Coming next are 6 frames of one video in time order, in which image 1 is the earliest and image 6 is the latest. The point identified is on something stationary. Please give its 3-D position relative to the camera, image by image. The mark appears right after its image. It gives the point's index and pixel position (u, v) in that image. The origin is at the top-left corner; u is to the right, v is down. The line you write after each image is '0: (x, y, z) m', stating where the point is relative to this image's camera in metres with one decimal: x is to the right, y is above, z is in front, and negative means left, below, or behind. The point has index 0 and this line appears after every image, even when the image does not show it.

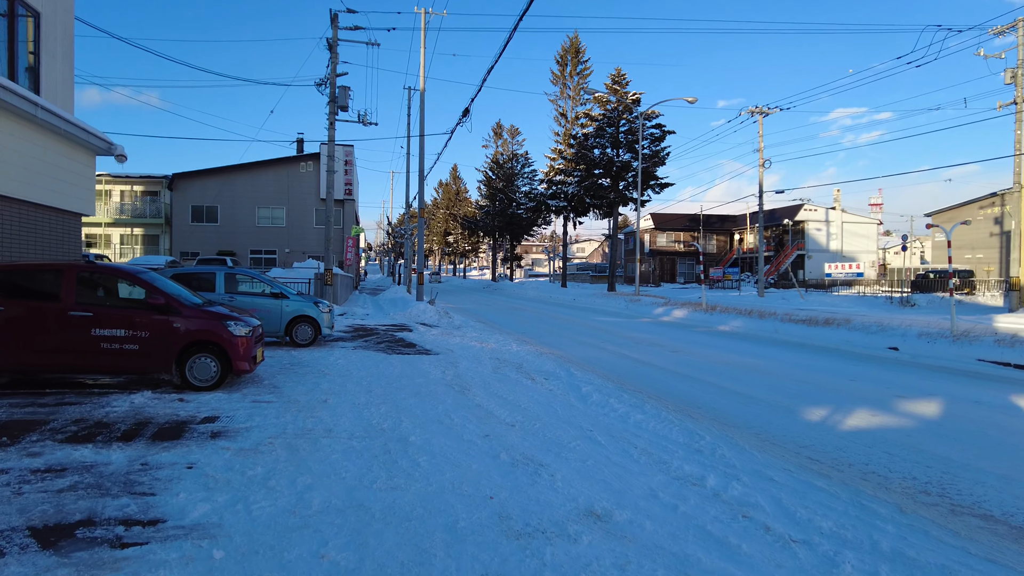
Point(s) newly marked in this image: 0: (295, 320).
0: (-3.7, -0.6, +11.3) m
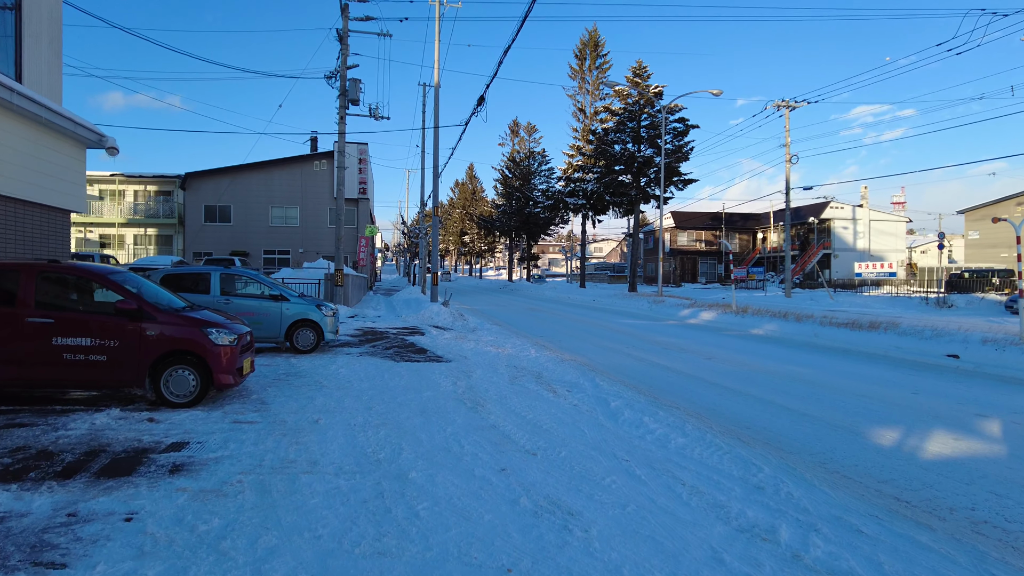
0: (-3.4, -0.6, +10.5) m
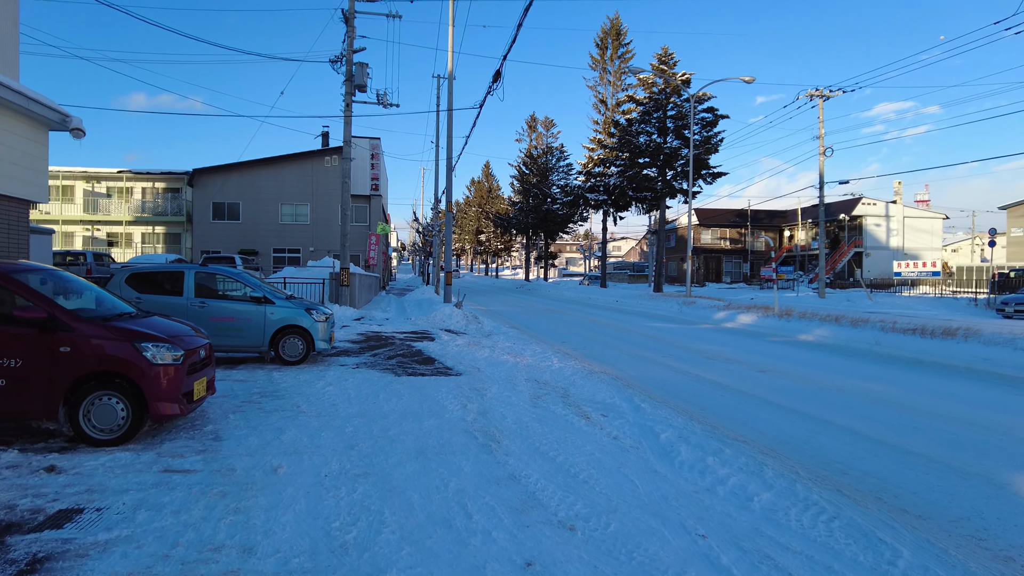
0: (-3.2, -0.6, +9.0) m
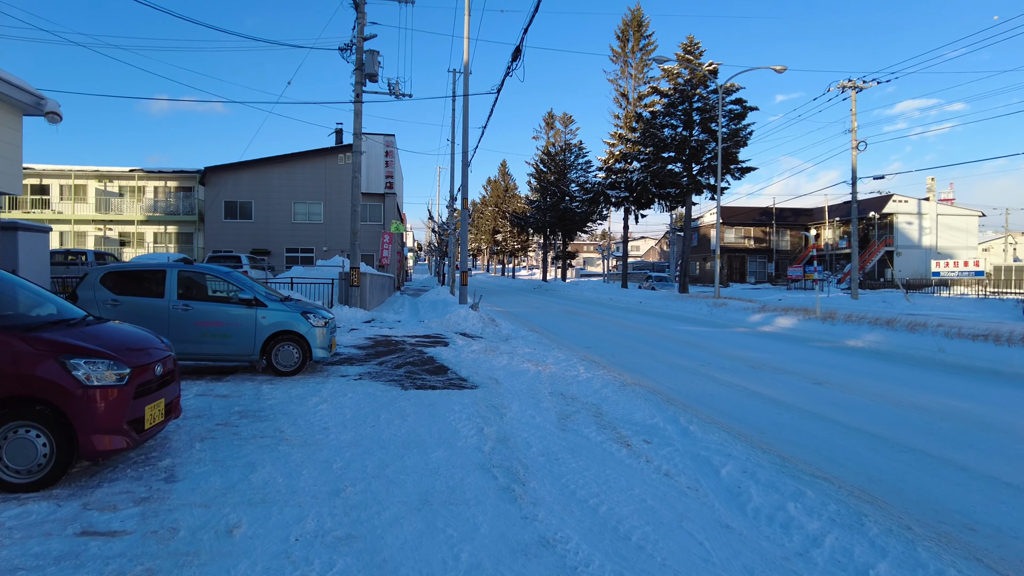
0: (-2.9, -0.6, +8.0) m
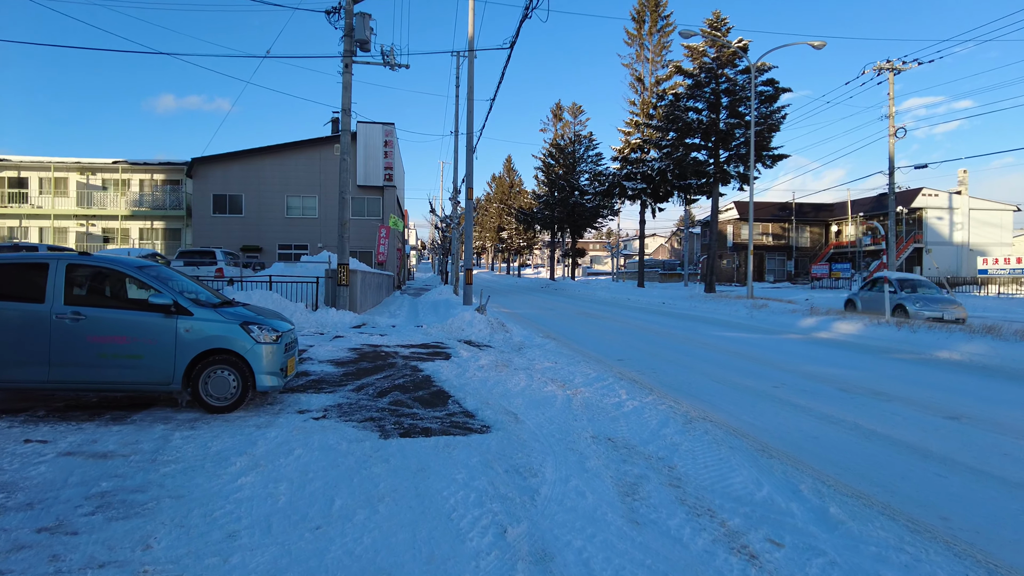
0: (-2.6, -0.6, +5.7) m
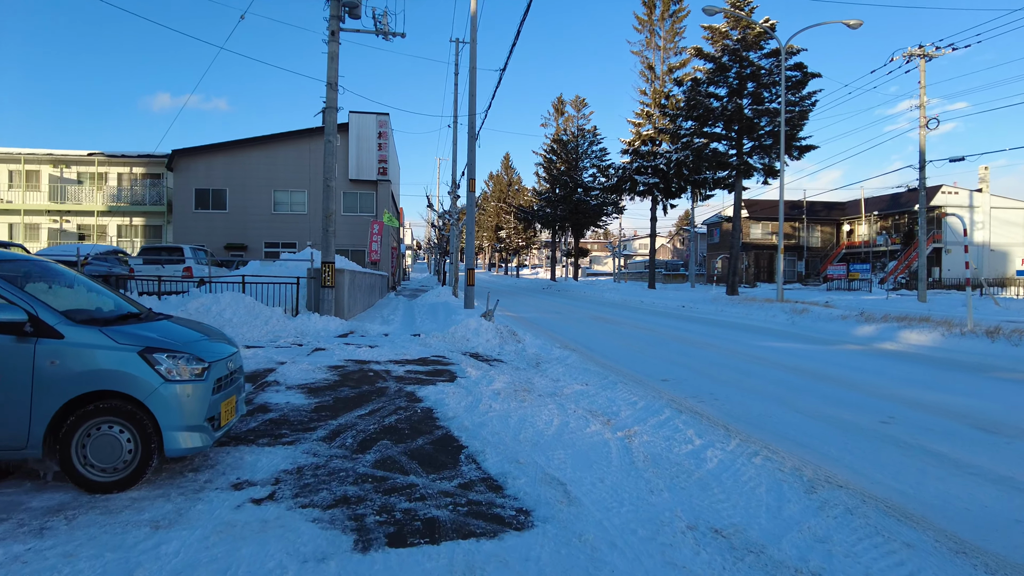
0: (-2.3, -0.7, +3.6) m
